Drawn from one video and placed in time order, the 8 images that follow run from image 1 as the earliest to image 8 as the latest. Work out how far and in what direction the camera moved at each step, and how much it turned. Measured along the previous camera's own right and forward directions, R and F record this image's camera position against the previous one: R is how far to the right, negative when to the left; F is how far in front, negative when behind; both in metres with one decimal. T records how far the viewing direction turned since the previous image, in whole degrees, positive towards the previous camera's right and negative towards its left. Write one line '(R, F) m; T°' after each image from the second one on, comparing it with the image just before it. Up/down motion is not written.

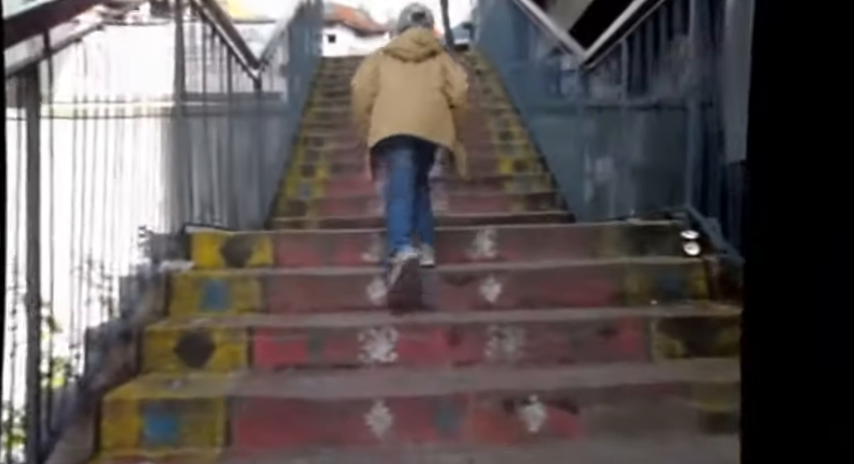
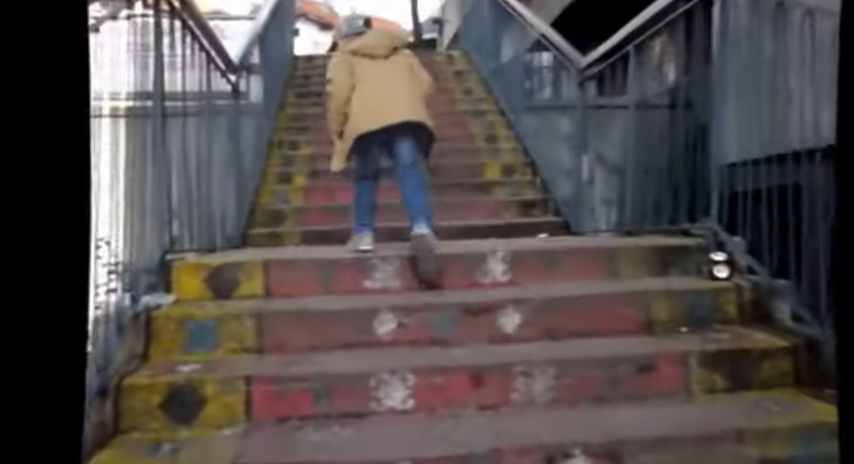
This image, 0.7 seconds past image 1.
(-0.2, +0.3) m; +3°
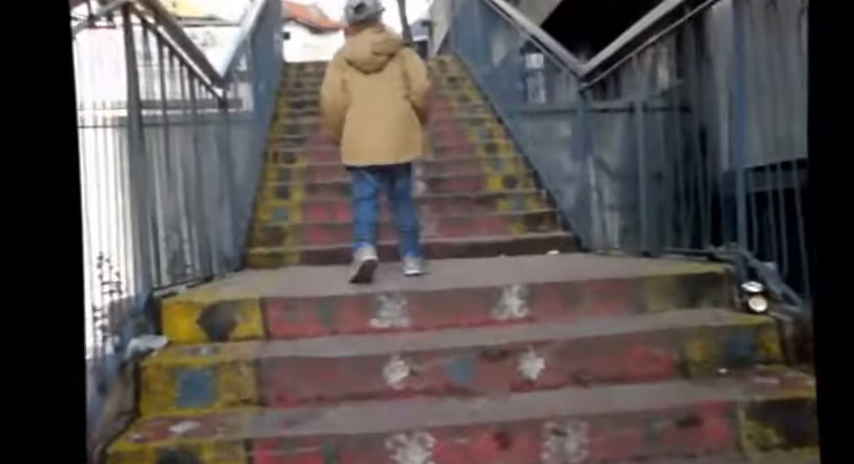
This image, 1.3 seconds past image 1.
(-0.1, +0.3) m; +1°
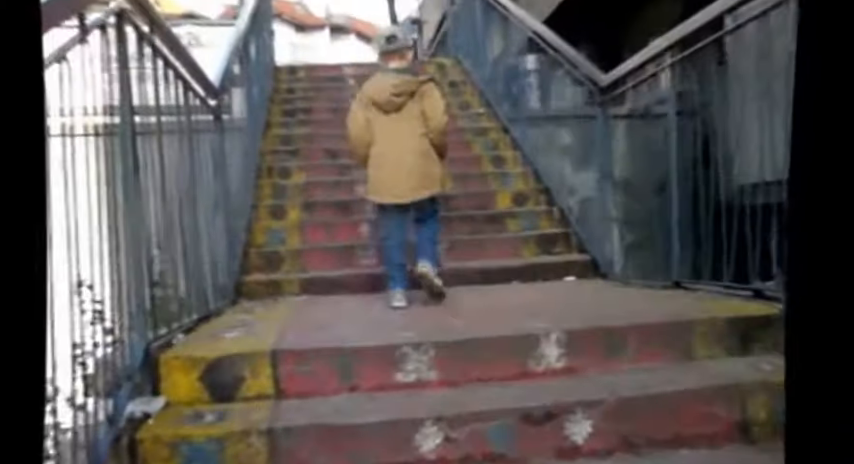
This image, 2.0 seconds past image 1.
(-0.1, +0.3) m; +1°
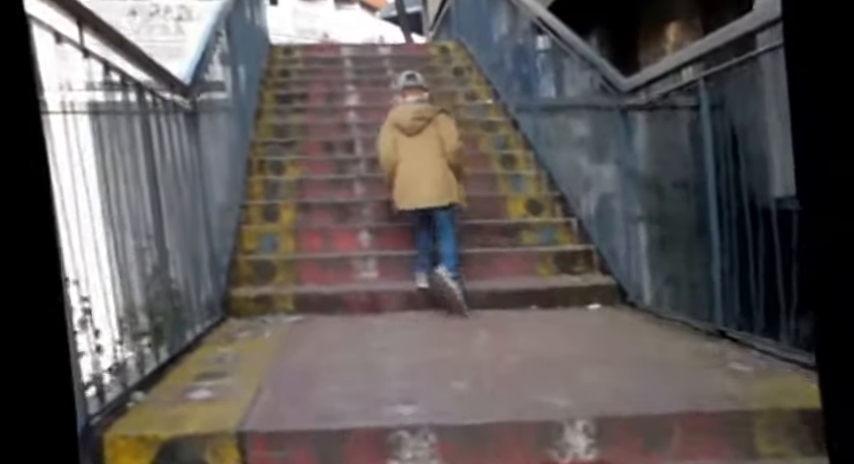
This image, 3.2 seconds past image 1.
(0.0, +0.5) m; 0°
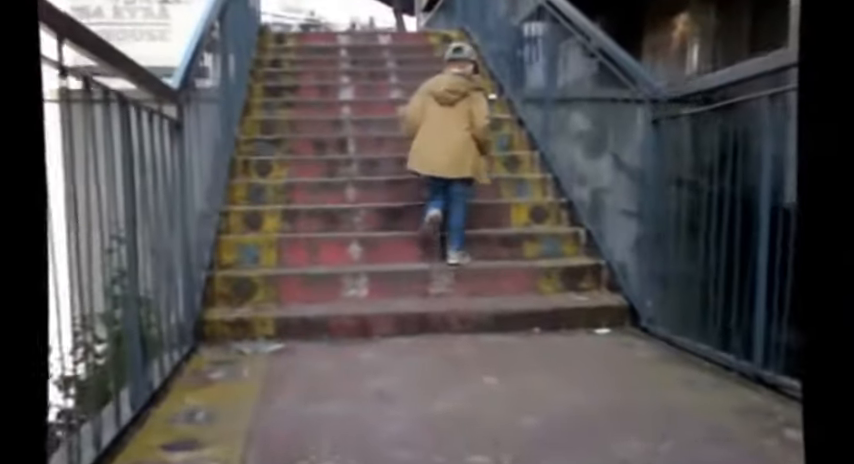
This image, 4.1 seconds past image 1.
(-0.1, +0.4) m; +1°
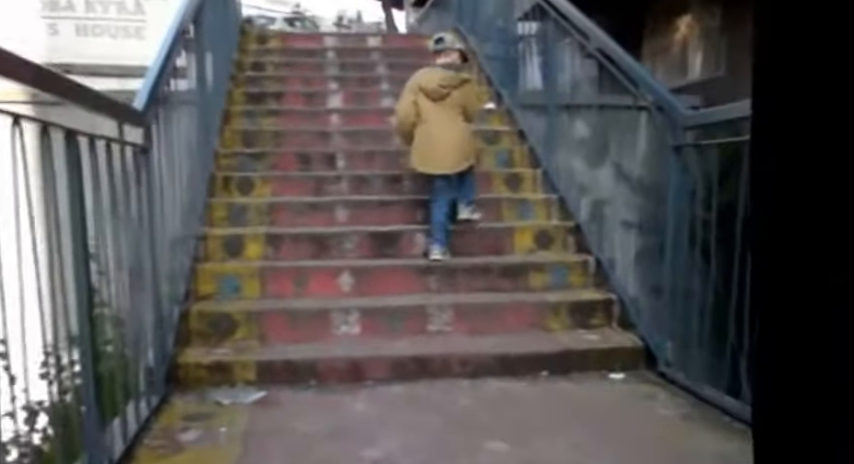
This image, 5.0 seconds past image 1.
(-0.1, +0.4) m; +1°
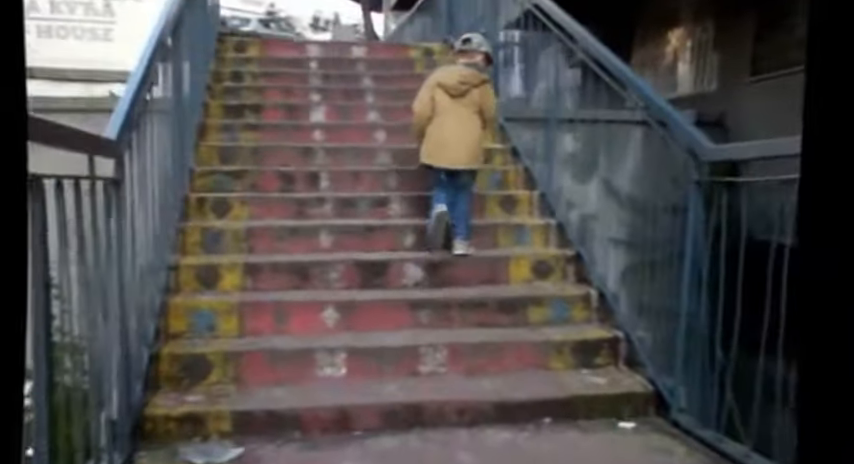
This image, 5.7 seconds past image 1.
(-0.1, +0.3) m; +2°
